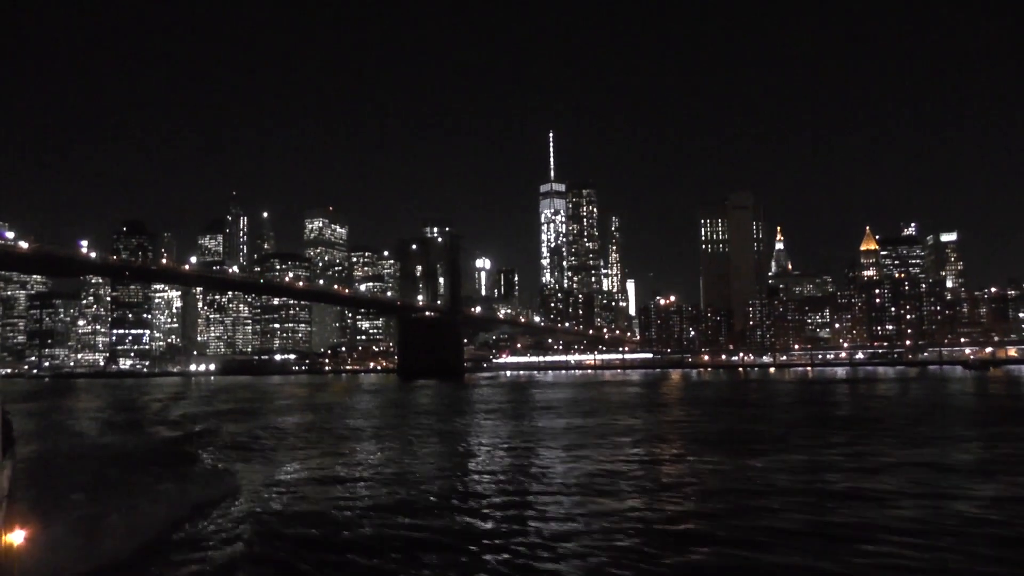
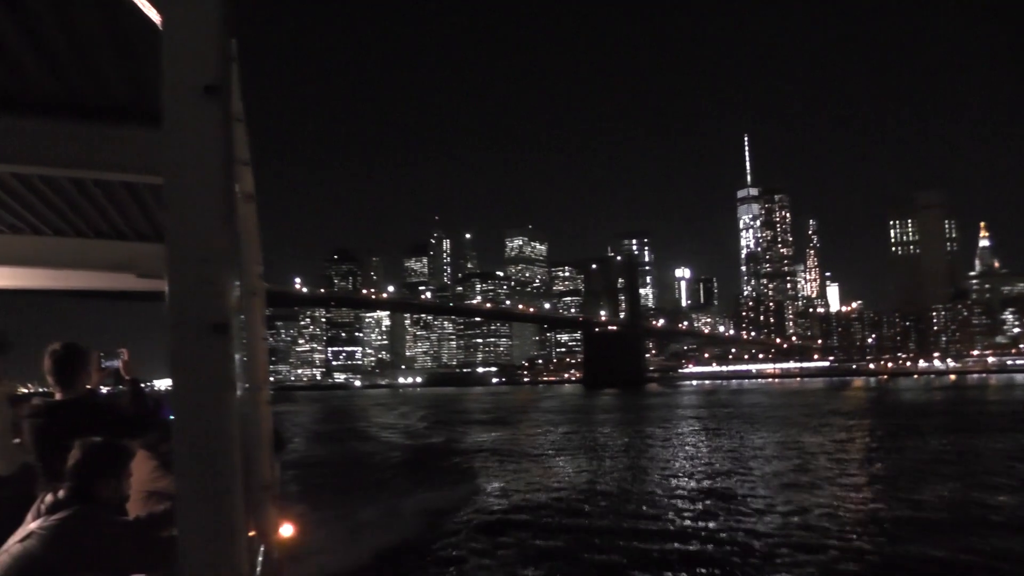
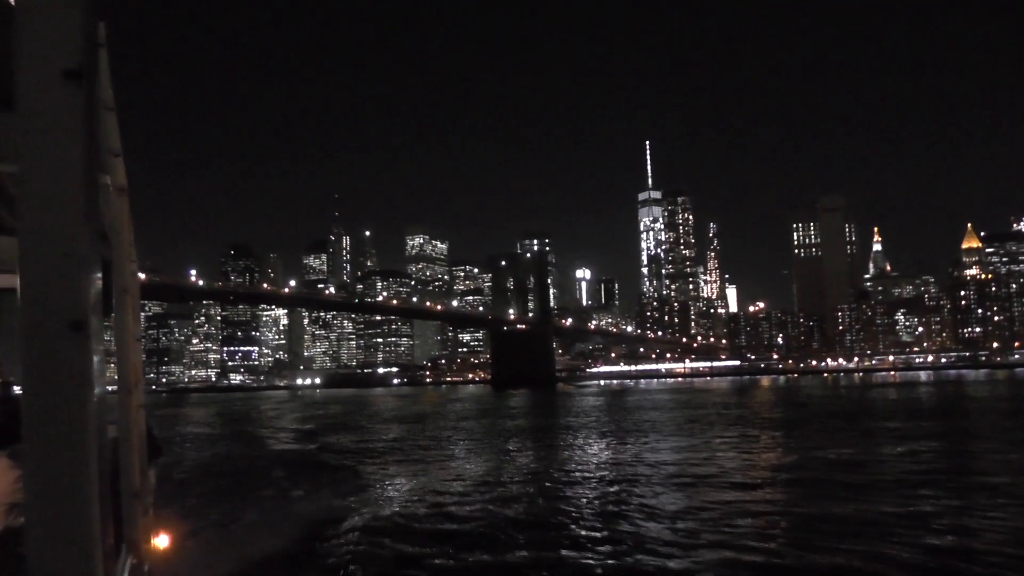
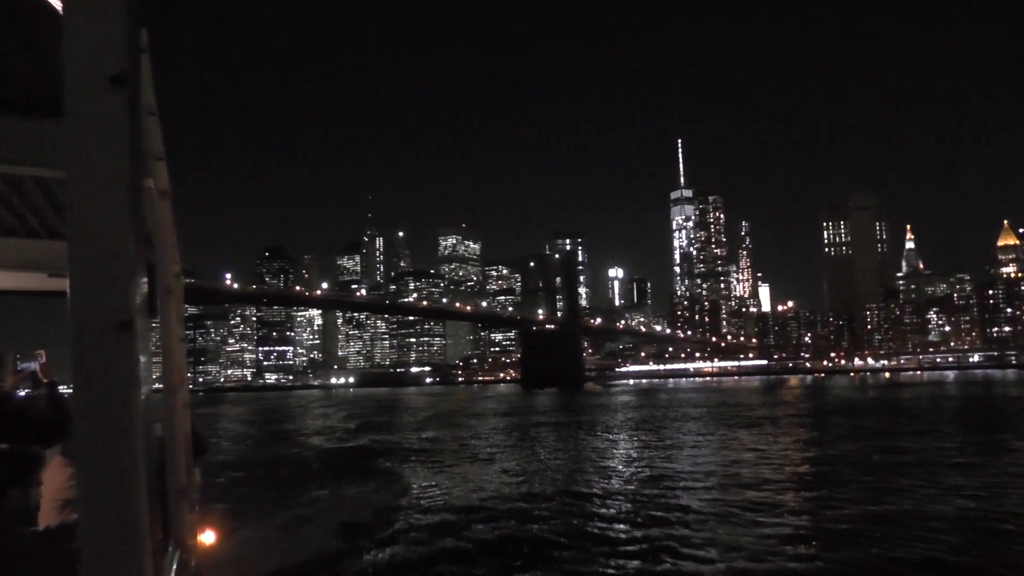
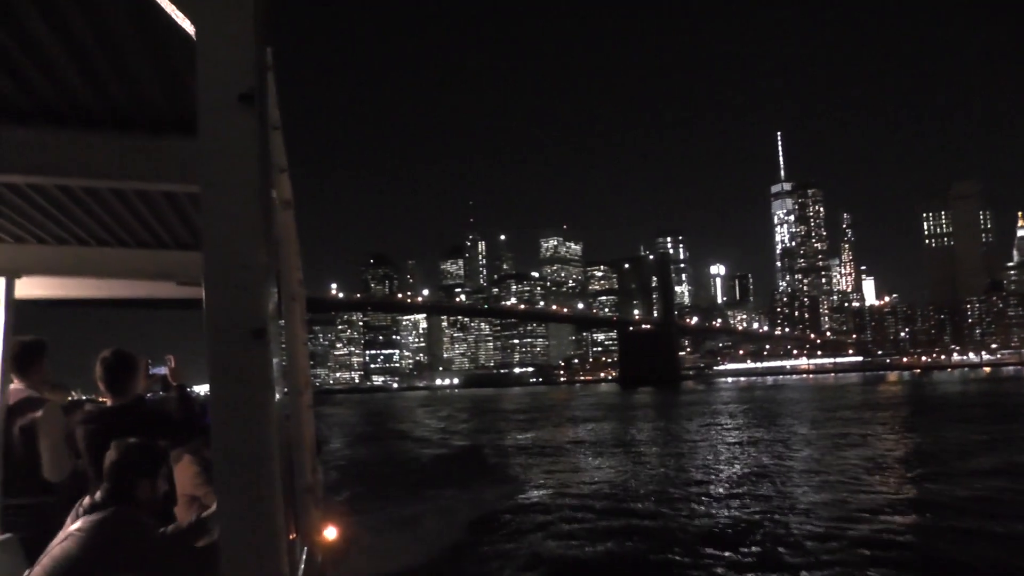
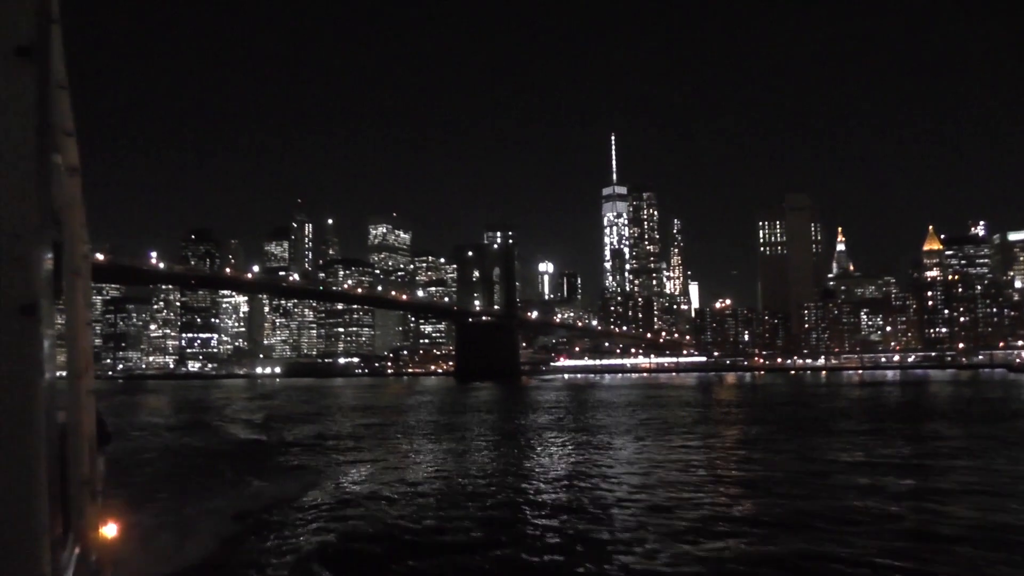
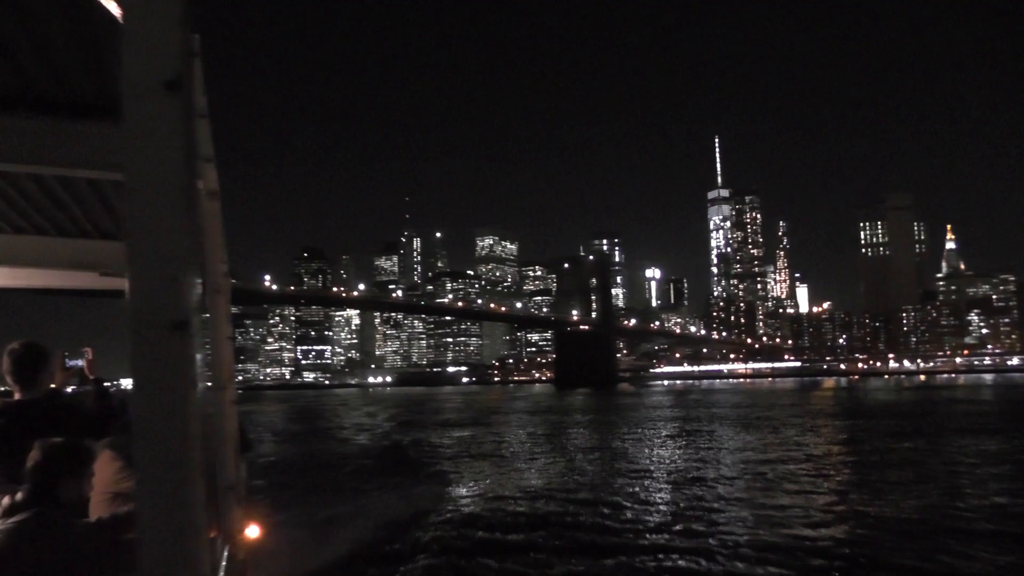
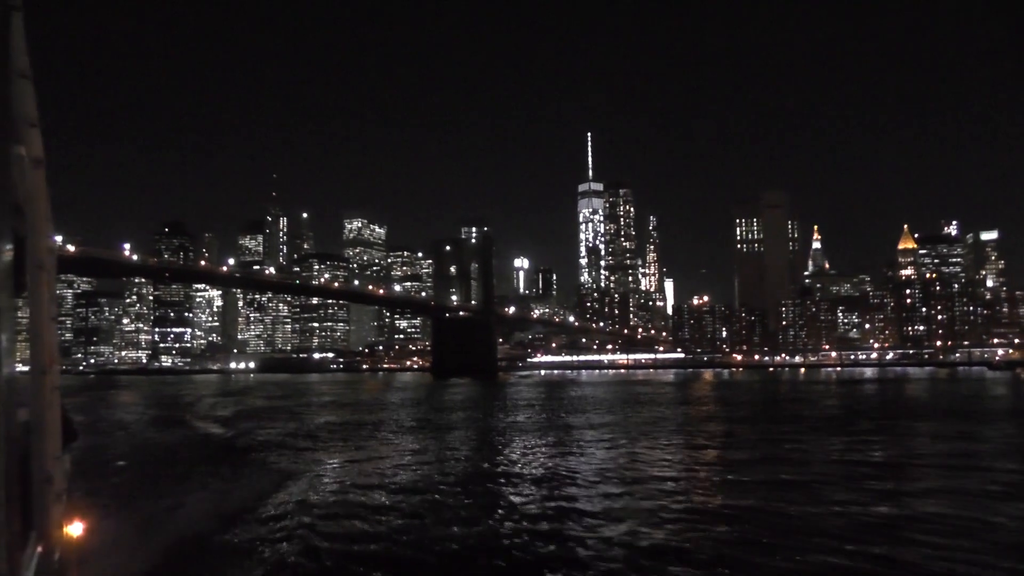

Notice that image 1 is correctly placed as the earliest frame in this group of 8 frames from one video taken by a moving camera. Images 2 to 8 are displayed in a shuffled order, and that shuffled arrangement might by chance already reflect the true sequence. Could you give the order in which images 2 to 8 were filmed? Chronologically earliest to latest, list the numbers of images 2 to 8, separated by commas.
8, 6, 3, 4, 7, 2, 5
